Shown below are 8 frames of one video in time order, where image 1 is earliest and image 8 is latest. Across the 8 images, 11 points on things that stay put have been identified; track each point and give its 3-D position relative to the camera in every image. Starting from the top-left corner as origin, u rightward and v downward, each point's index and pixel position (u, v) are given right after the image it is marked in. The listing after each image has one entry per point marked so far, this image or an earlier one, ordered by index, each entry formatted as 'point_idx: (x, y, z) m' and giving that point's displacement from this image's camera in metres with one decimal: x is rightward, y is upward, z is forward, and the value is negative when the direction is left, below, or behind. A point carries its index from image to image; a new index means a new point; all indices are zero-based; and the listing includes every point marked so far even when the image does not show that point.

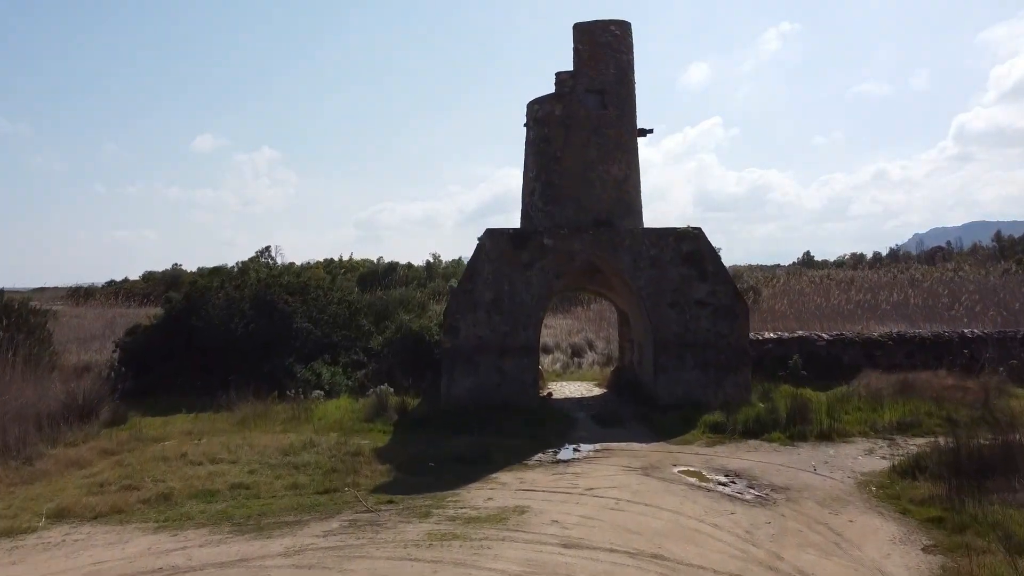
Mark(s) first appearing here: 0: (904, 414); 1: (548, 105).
0: (+3.4, -1.1, +5.8) m
1: (+0.4, +1.9, +7.1) m
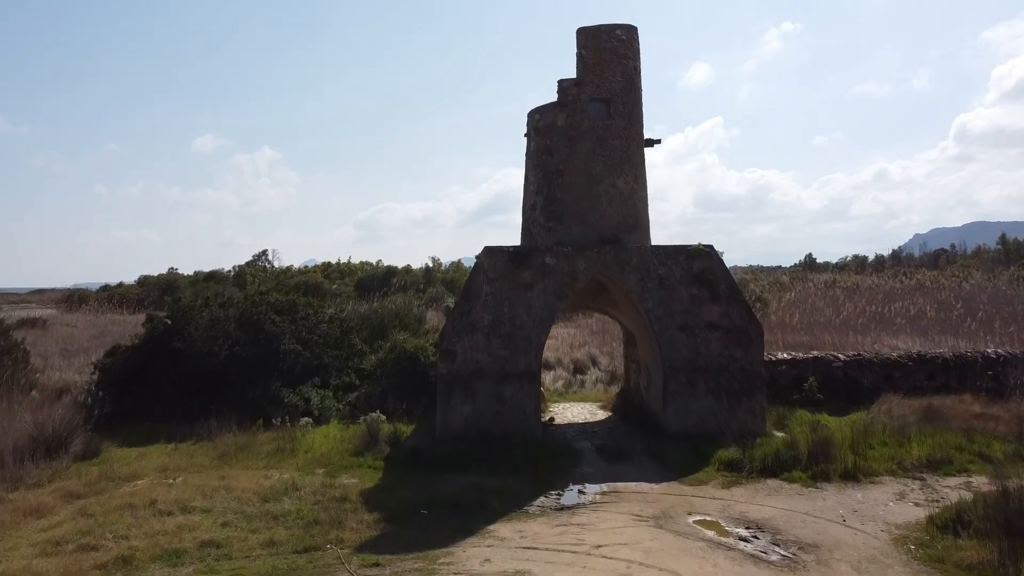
0: (+3.4, -1.3, +5.4) m
1: (+0.4, +1.7, +6.7) m
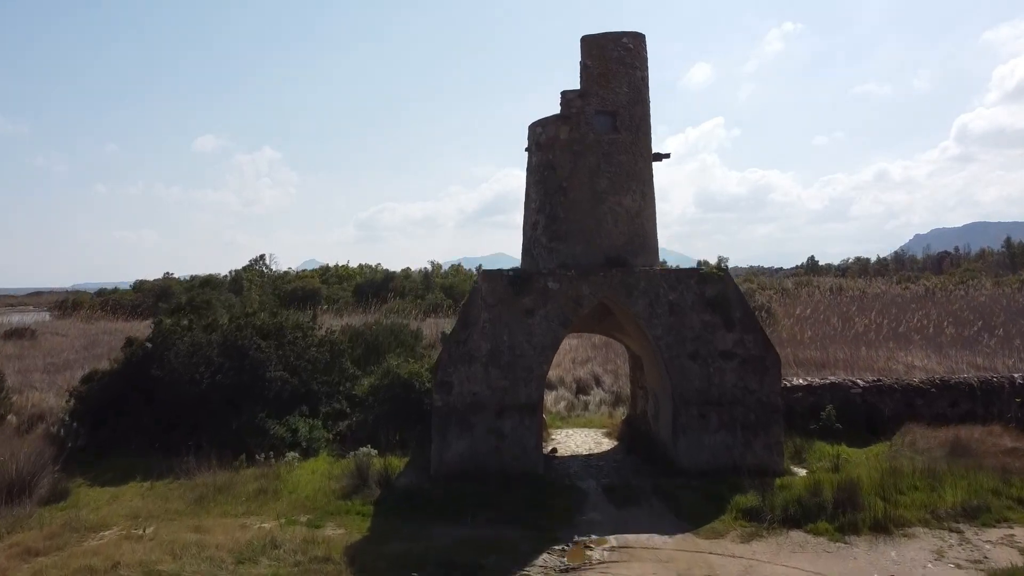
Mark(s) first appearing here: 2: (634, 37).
0: (+3.4, -1.5, +4.9) m
1: (+0.4, +1.5, +6.3) m
2: (+1.2, +2.4, +6.4) m
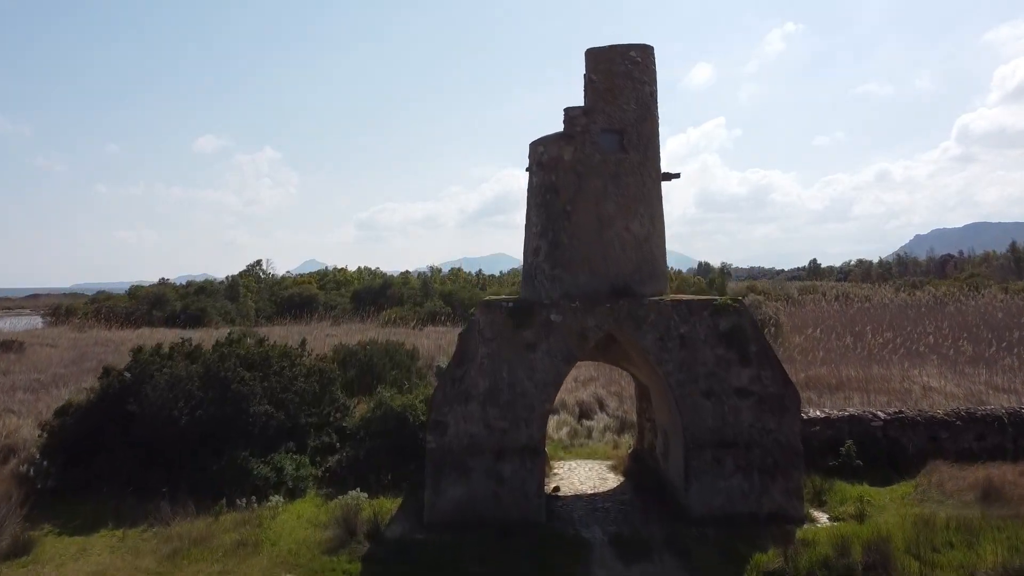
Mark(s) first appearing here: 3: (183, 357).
0: (+3.4, -1.8, +4.5) m
1: (+0.4, +1.2, +5.9) m
2: (+1.2, +2.1, +6.0) m
3: (-3.3, -0.7, +6.7) m
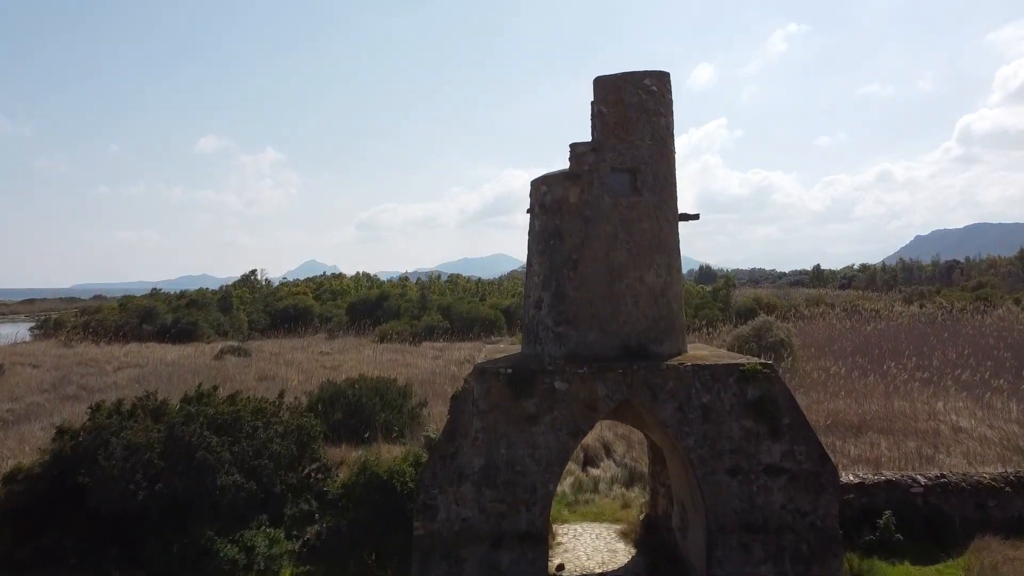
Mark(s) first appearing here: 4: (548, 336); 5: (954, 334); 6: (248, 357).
0: (+3.3, -2.2, +3.9) m
1: (+0.4, +0.8, +5.2) m
2: (+1.1, +1.7, +5.3) m
3: (-3.3, -1.1, +6.0) m
4: (+0.3, -0.4, +5.2) m
5: (+10.8, -1.1, +16.5) m
6: (-7.2, -1.9, +18.4) m
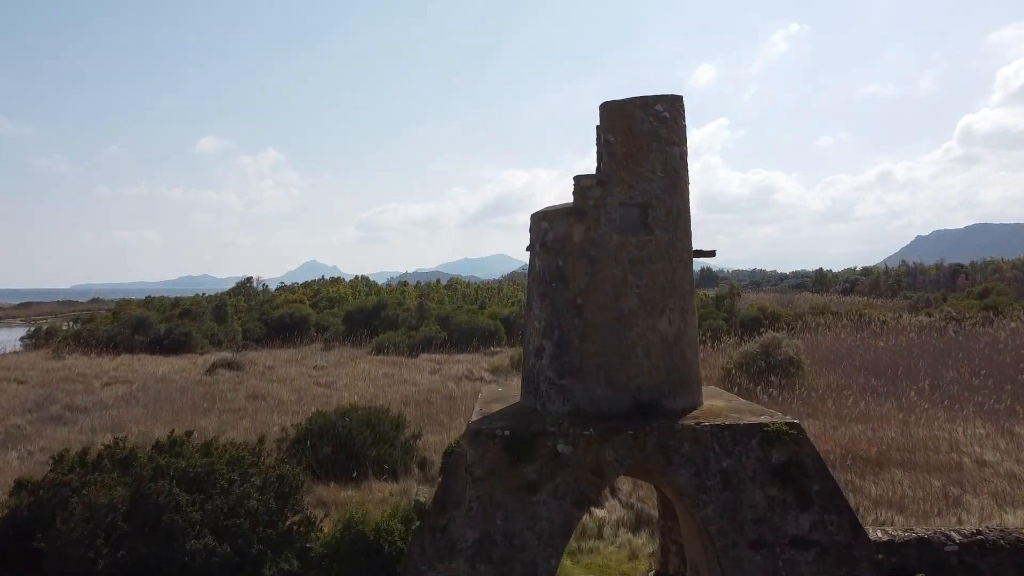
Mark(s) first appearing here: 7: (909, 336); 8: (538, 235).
0: (+3.3, -2.6, +3.4) m
1: (+0.4, +0.4, +4.7) m
2: (+1.1, +1.3, +4.8) m
3: (-3.3, -1.5, +5.5) m
4: (+0.3, -0.7, +4.7) m
5: (+10.8, -1.4, +16.0) m
6: (-7.2, -2.2, +17.9) m
7: (+11.5, -1.3, +19.4) m
8: (+0.2, +0.4, +4.9) m
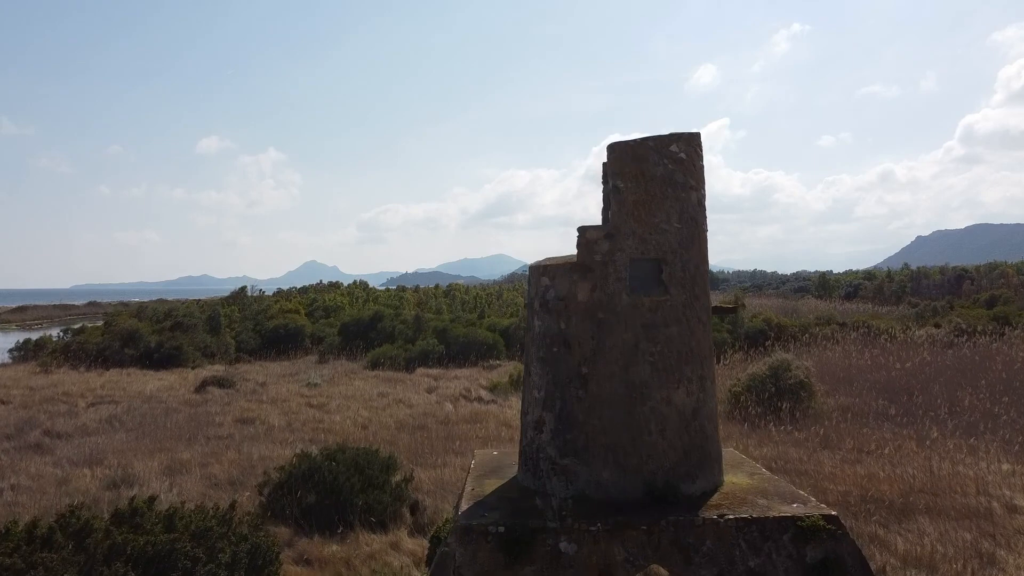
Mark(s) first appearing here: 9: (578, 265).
0: (+3.3, -3.0, +2.8) m
1: (+0.3, 0.0, +4.1) m
2: (+1.1, +0.9, +4.2) m
3: (-3.3, -1.9, +5.0) m
4: (+0.2, -1.1, +4.1) m
5: (+10.8, -1.8, +15.4) m
6: (-7.3, -2.6, +17.3) m
7: (+11.4, -1.8, +18.8) m
8: (+0.2, 0.0, +4.3) m
9: (+0.4, +0.1, +4.1) m
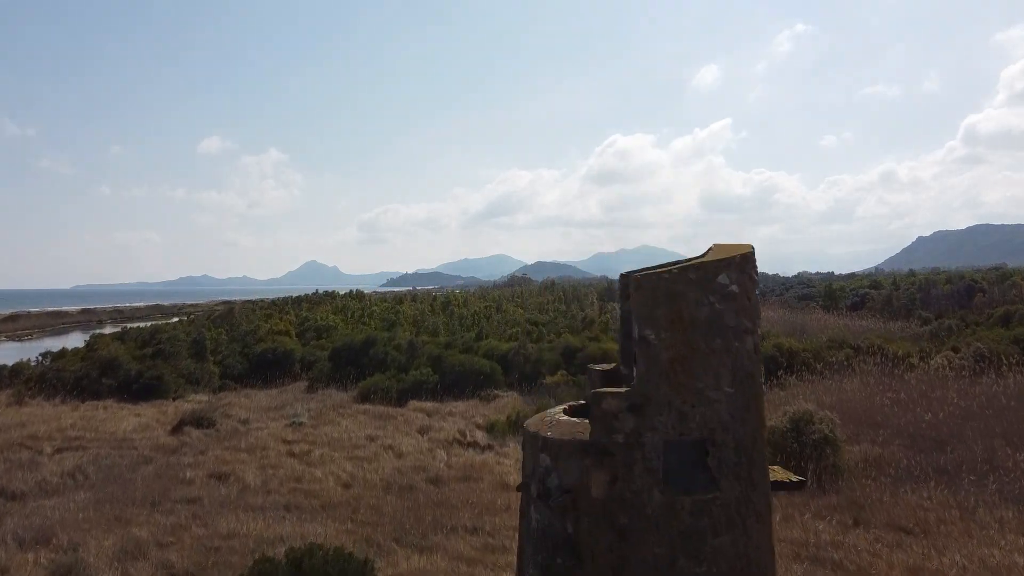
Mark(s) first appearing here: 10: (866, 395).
0: (+3.2, -3.8, +1.7) m
1: (+0.3, -0.8, +3.0) m
2: (+1.1, +0.1, +3.1) m
3: (-3.4, -2.7, +3.8) m
4: (+0.2, -2.0, +3.0) m
5: (+10.8, -2.7, +14.2) m
6: (-7.3, -3.5, +16.2) m
7: (+11.4, -2.6, +17.6) m
8: (+0.1, -0.9, +3.1) m
9: (+0.4, -0.7, +3.0) m
10: (+9.1, -2.6, +17.3) m
